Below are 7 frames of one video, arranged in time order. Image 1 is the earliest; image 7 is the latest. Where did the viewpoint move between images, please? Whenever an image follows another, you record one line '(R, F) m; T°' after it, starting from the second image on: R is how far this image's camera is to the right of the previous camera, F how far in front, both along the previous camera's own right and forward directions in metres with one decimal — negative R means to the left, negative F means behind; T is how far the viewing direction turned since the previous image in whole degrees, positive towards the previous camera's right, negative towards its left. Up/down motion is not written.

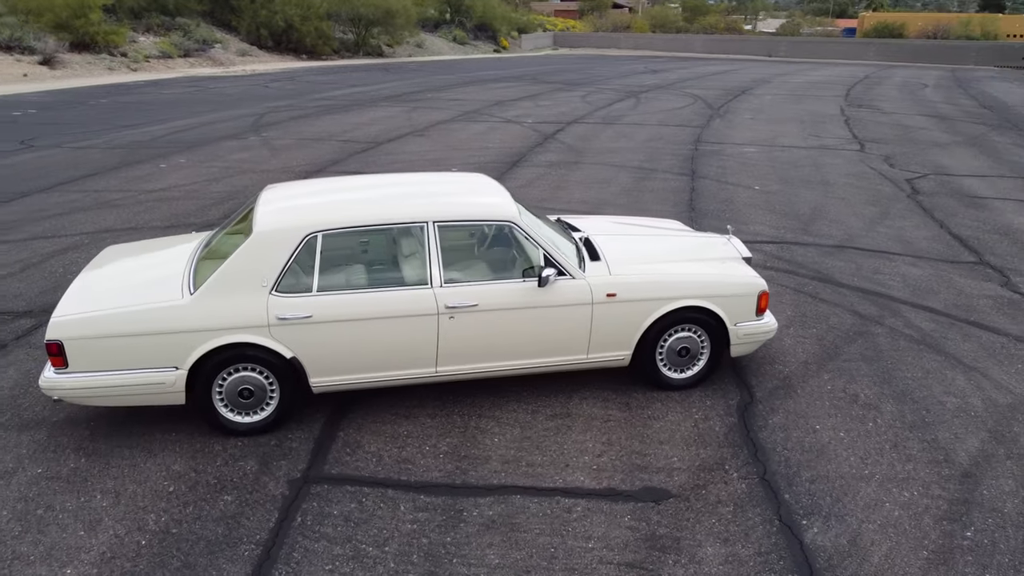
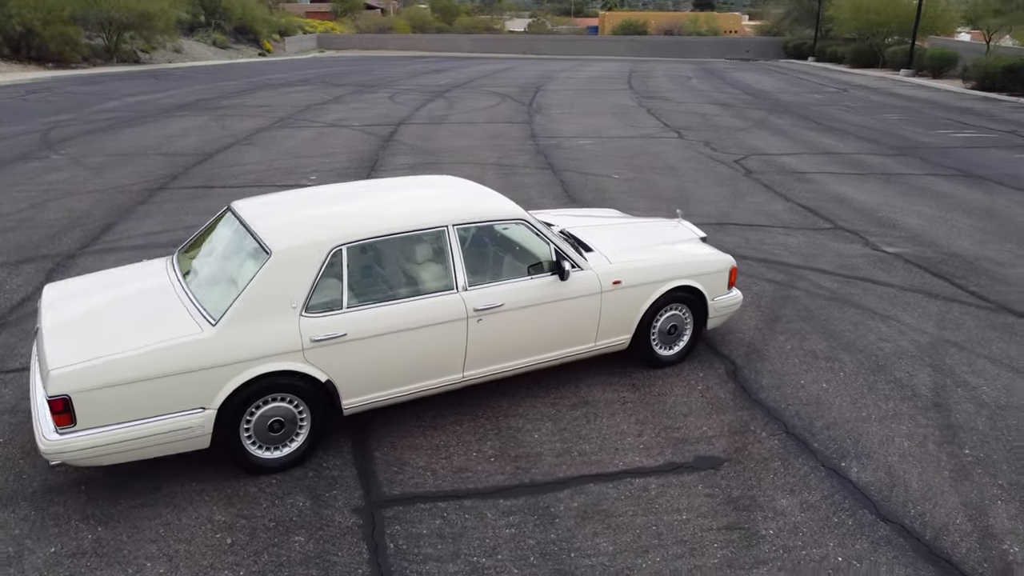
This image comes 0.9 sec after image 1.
(-1.7, +0.2) m; +16°
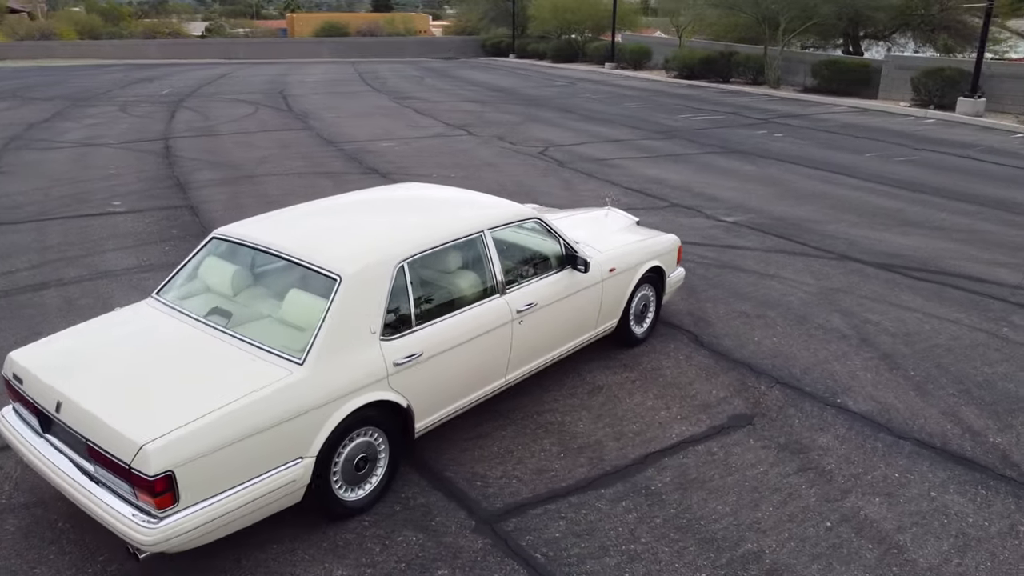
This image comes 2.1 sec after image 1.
(-2.1, +0.4) m; +20°
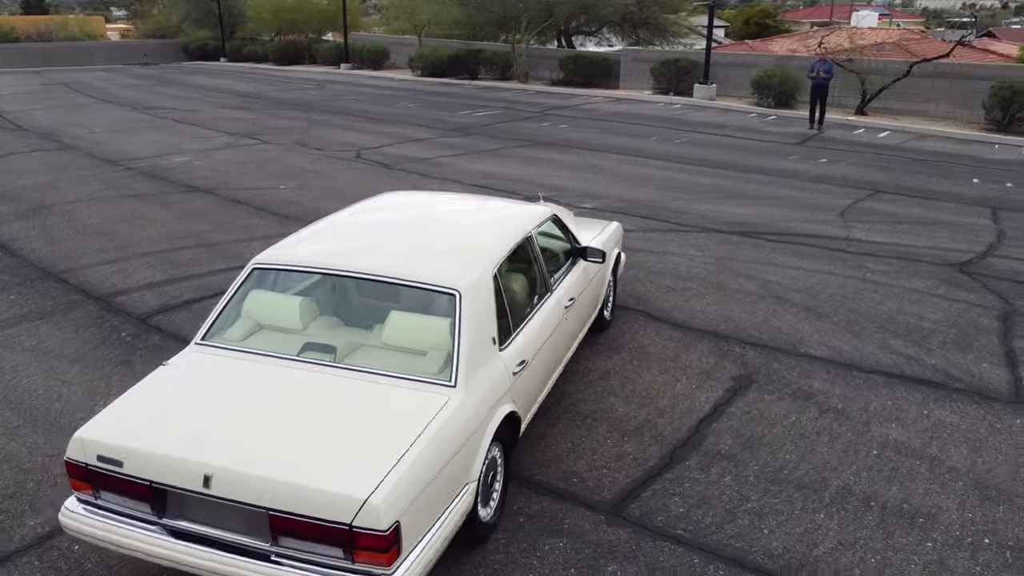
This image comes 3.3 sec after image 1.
(-2.1, +0.4) m; +20°
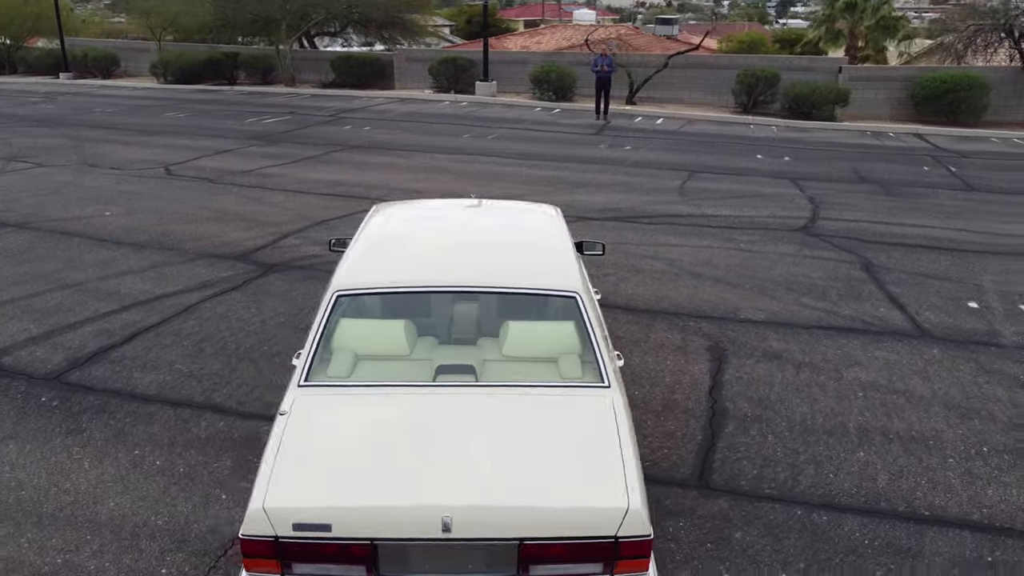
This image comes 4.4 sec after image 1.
(-1.9, +0.3) m; +18°
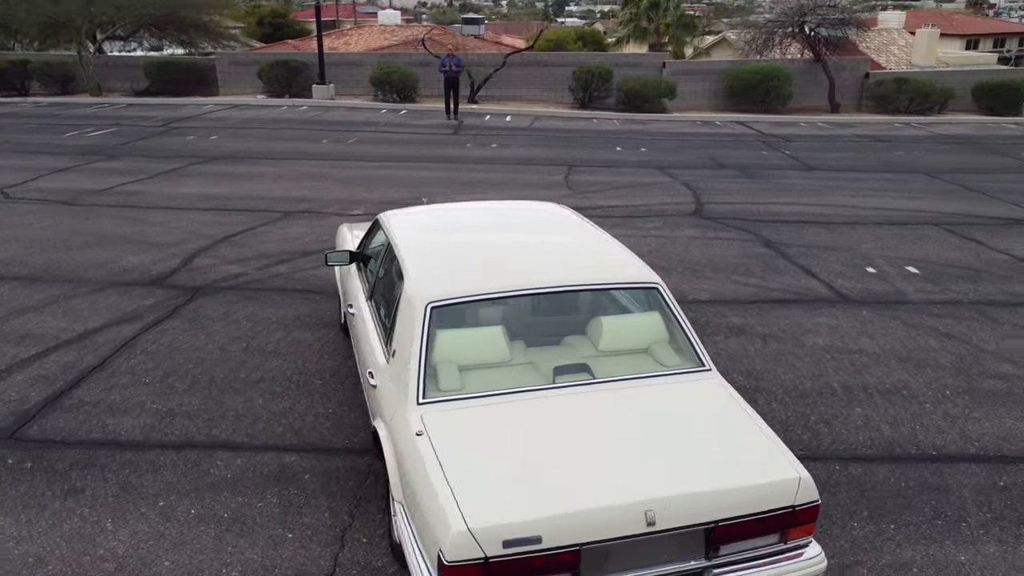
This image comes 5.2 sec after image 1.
(-1.5, +0.2) m; +14°
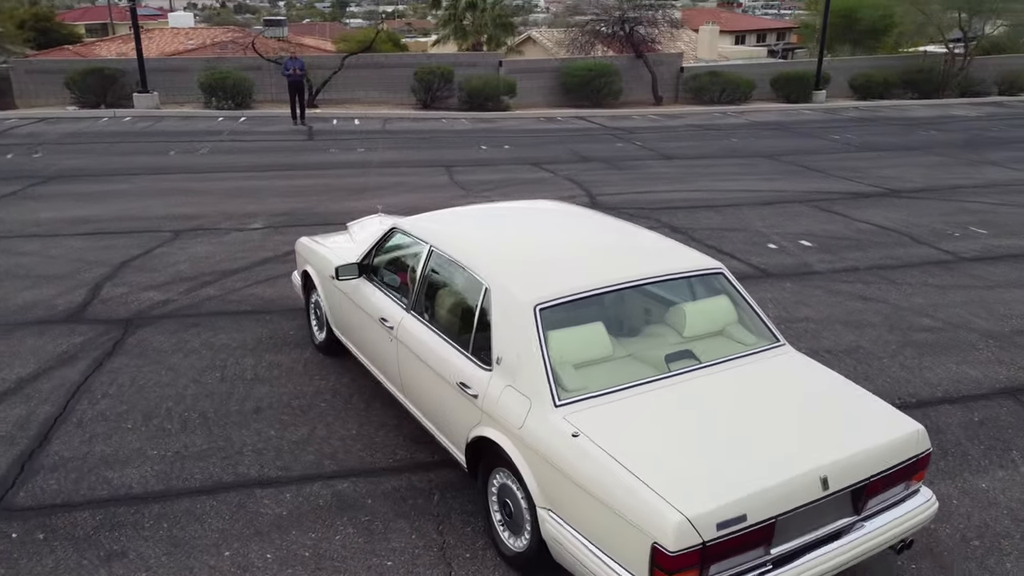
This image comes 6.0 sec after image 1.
(-1.5, +0.2) m; +14°
